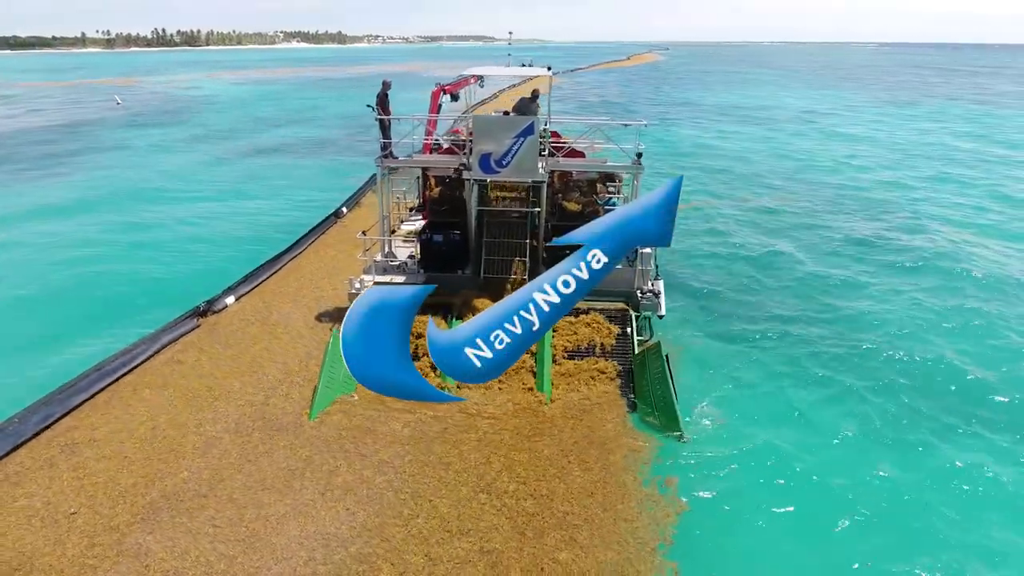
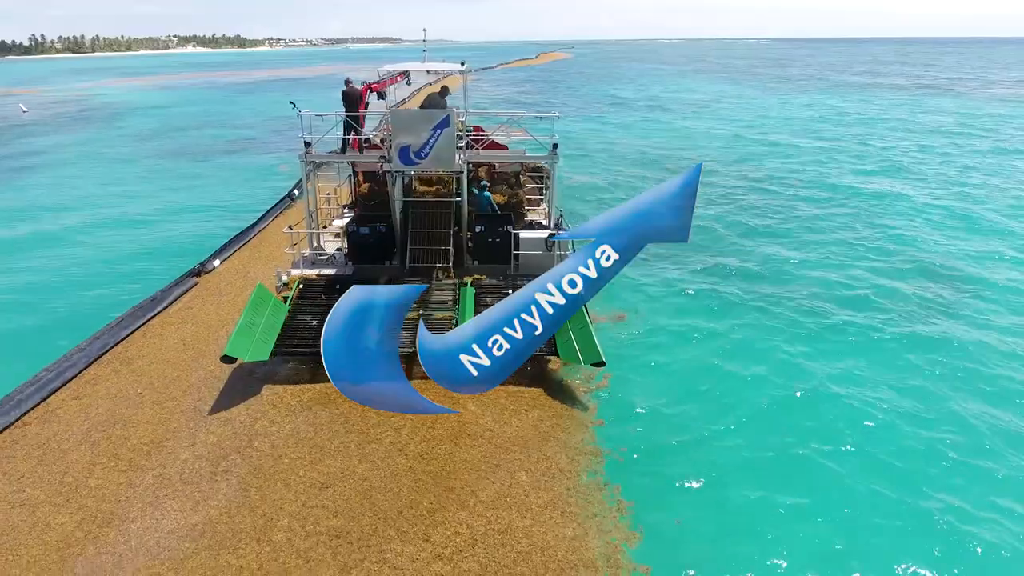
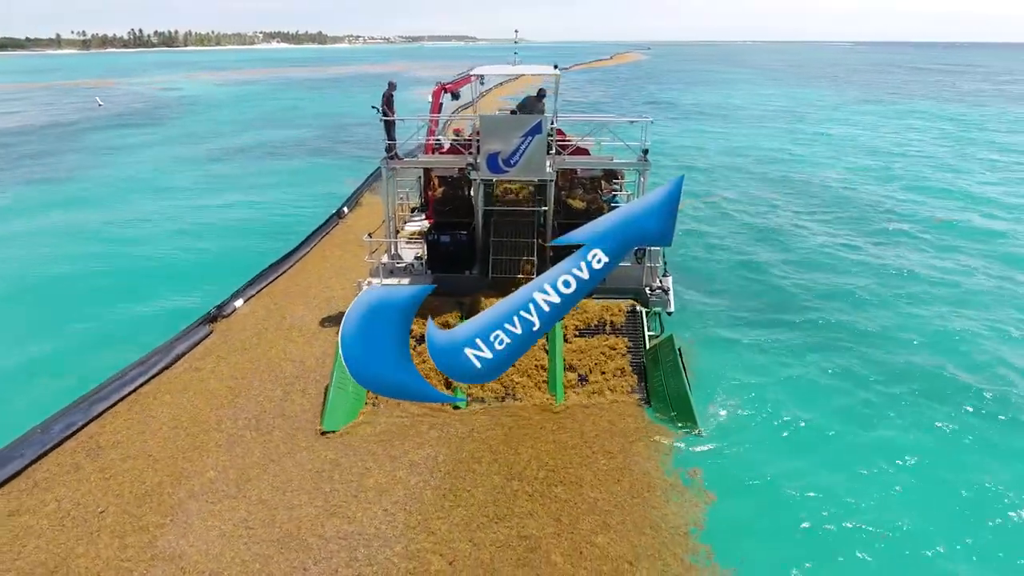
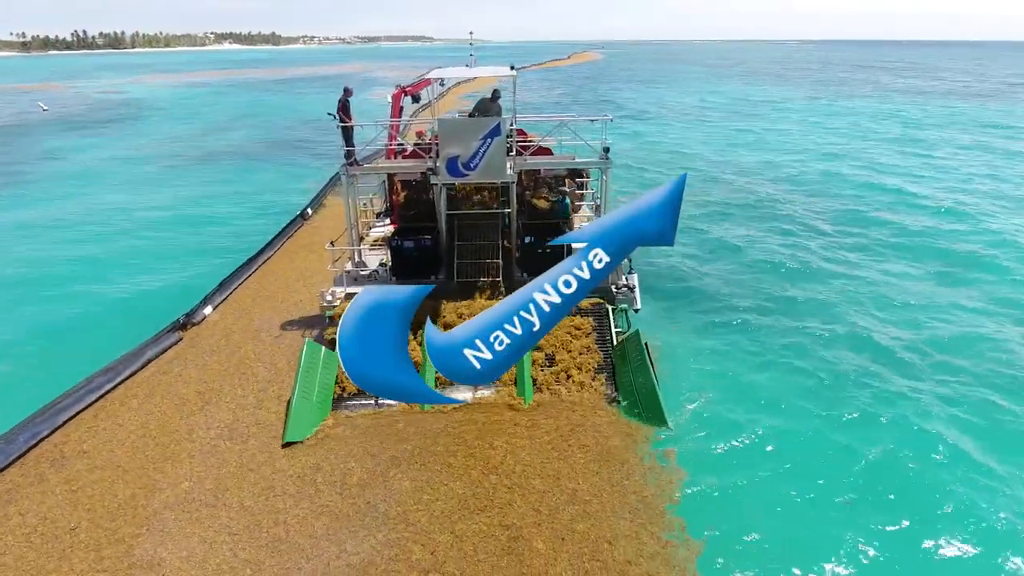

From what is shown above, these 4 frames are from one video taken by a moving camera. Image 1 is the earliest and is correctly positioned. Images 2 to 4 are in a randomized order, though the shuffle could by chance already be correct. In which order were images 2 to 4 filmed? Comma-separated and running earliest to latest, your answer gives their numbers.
3, 4, 2
